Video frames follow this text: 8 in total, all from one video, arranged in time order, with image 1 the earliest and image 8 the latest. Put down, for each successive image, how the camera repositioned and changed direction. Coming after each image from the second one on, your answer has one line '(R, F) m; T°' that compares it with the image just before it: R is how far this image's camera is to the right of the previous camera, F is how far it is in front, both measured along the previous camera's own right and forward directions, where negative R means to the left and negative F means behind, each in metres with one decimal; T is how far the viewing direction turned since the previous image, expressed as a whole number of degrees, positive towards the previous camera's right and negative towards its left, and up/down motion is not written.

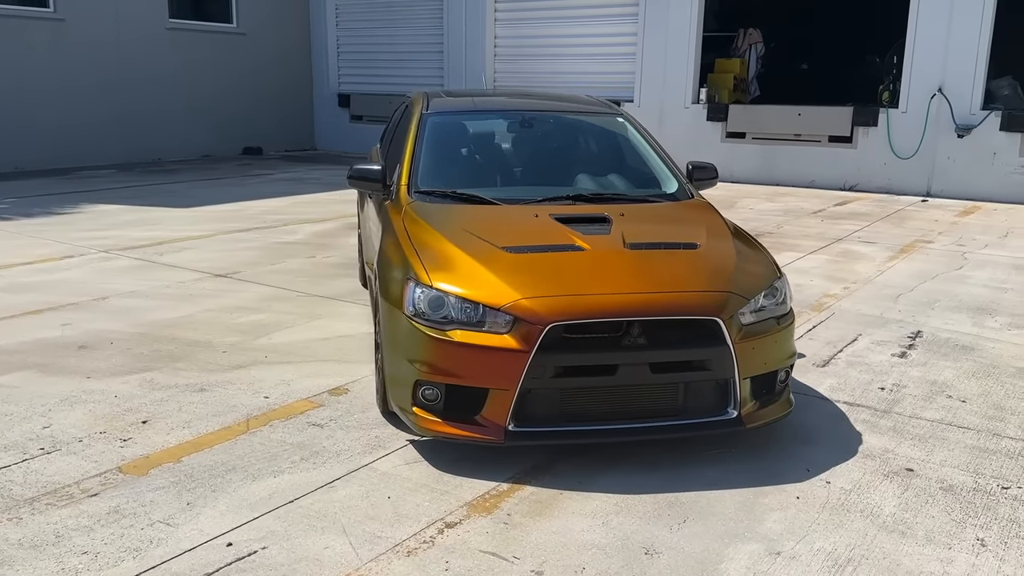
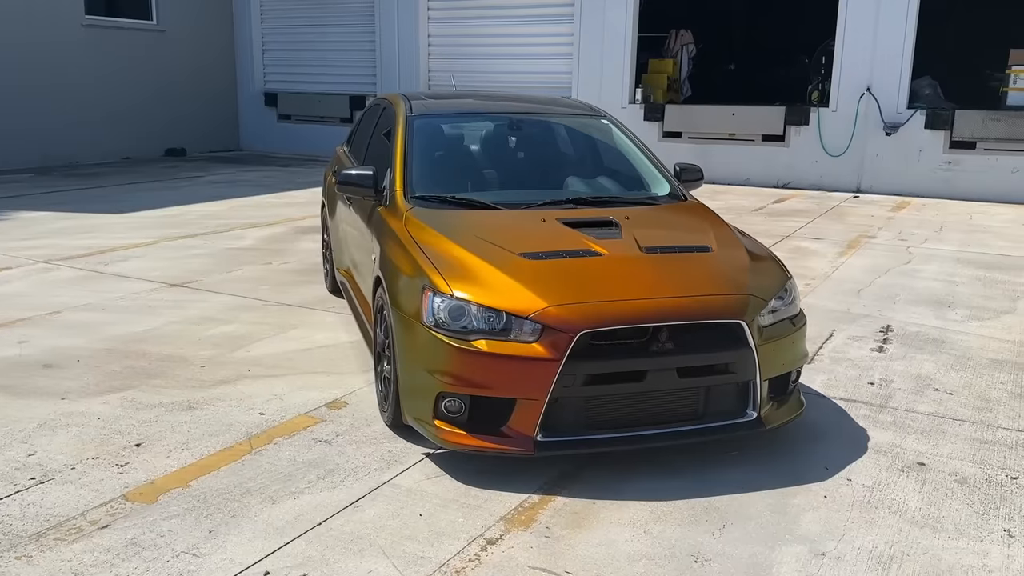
(-0.4, +0.1) m; +5°
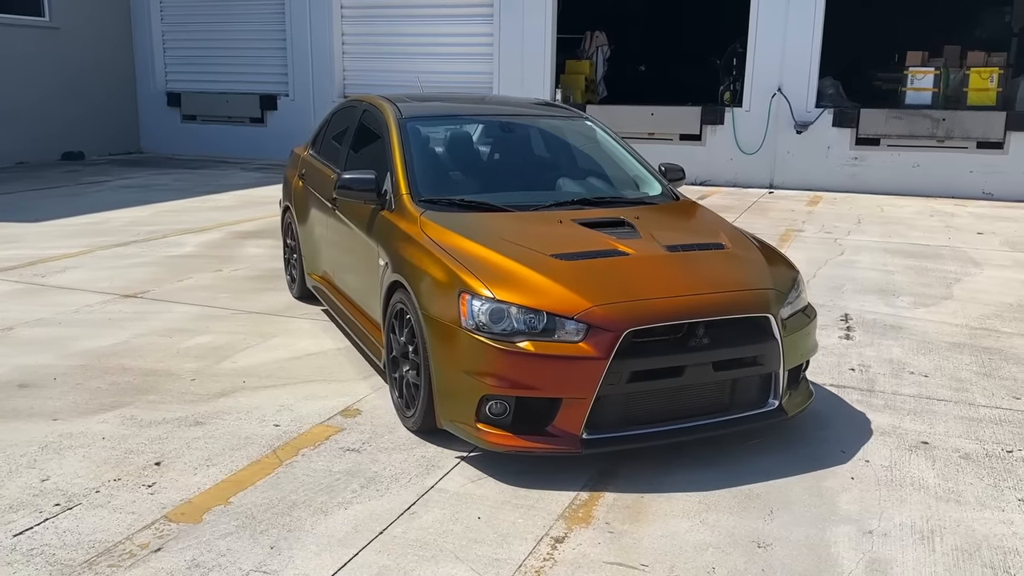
(-0.6, 0.0) m; +7°
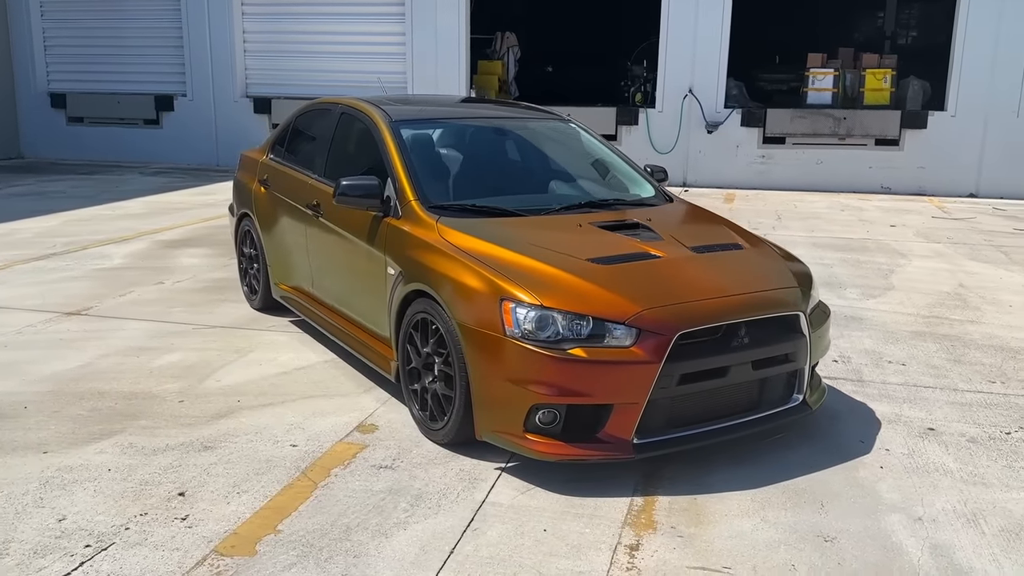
(-0.6, +0.1) m; +8°
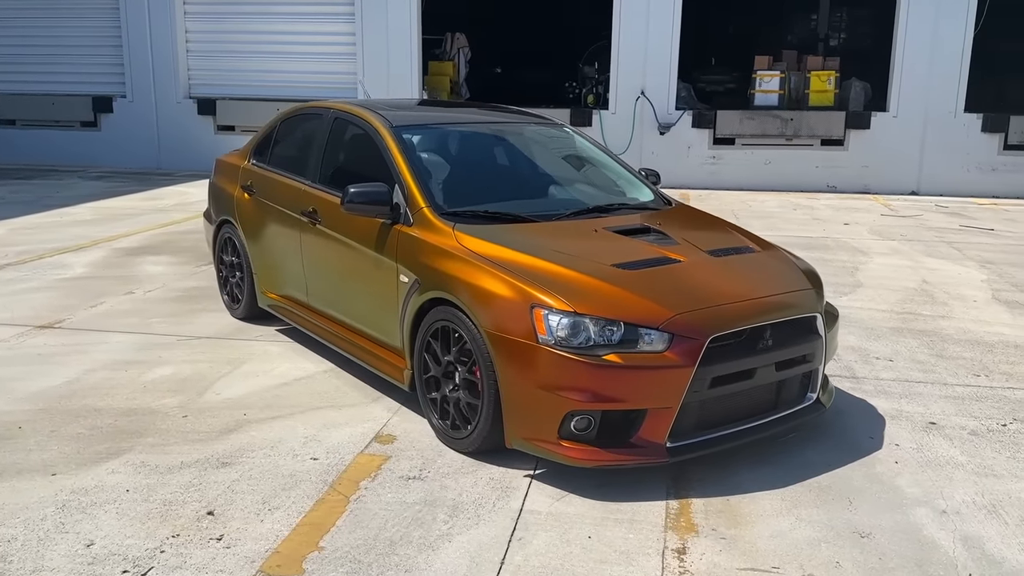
(-0.4, 0.0) m; +4°
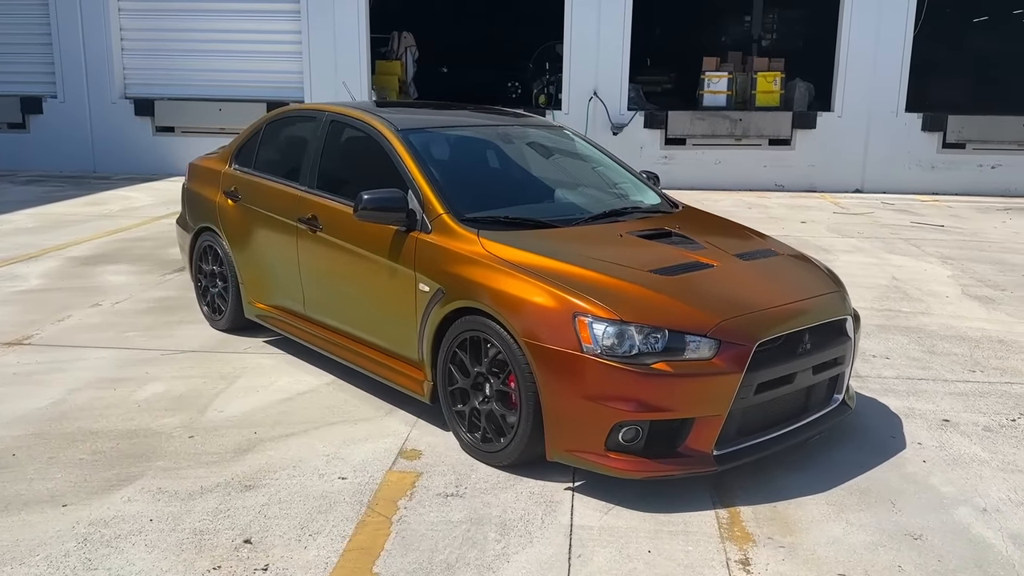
(-0.4, +0.1) m; +5°
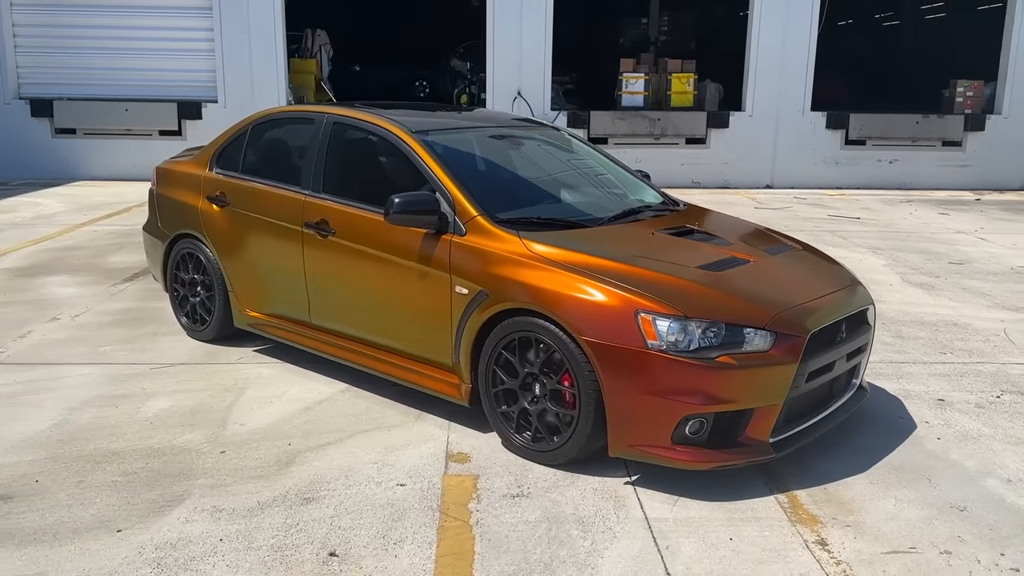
(-0.7, 0.0) m; +7°
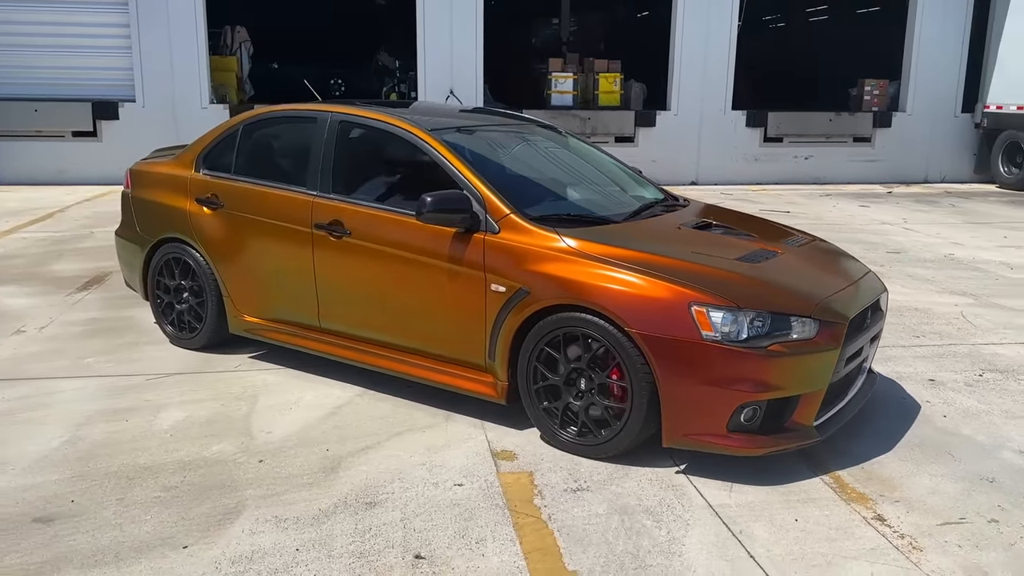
(-0.6, 0.0) m; +7°
